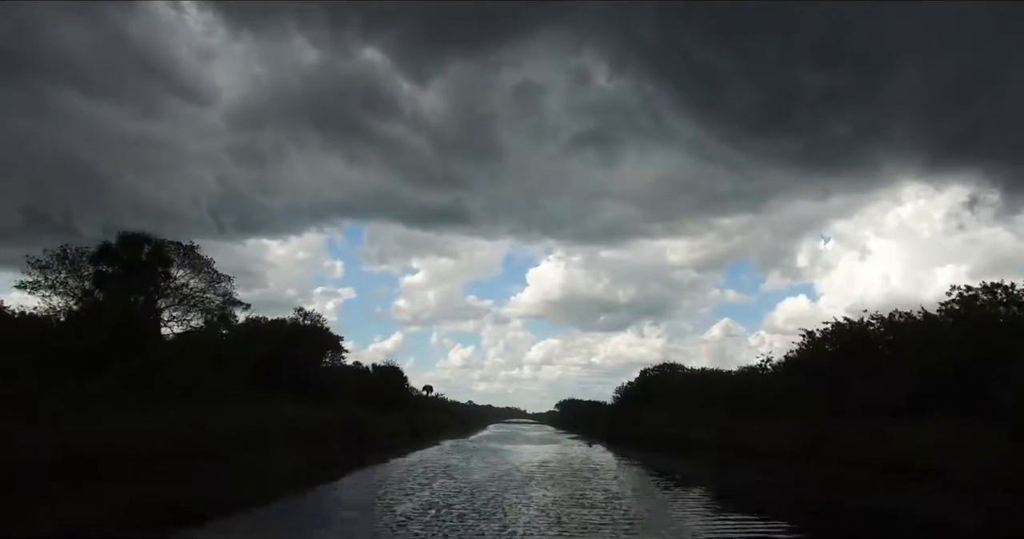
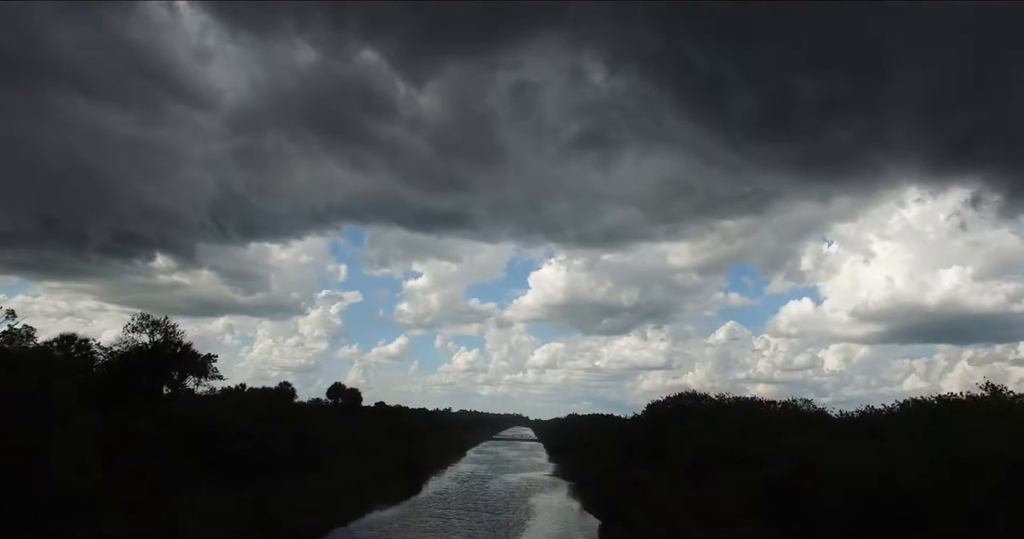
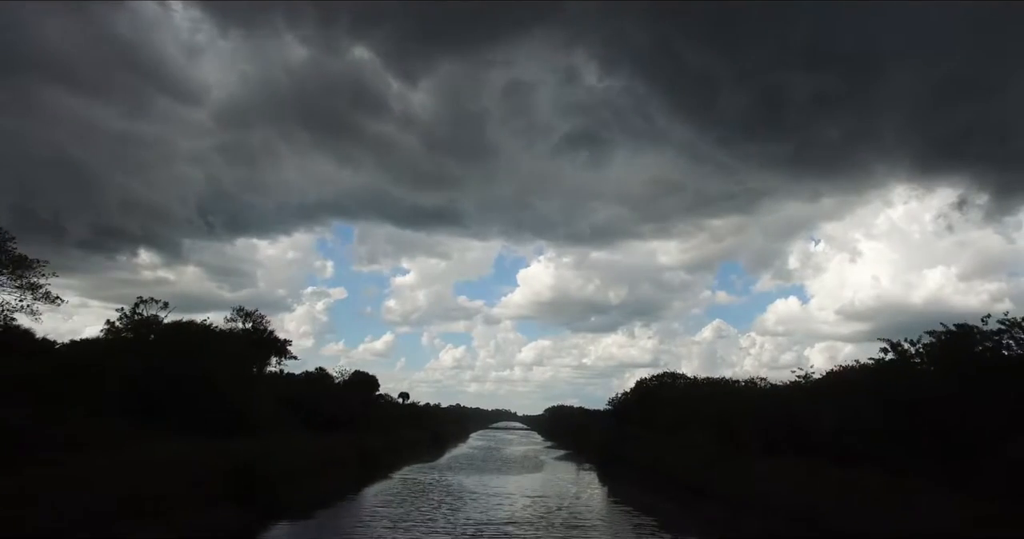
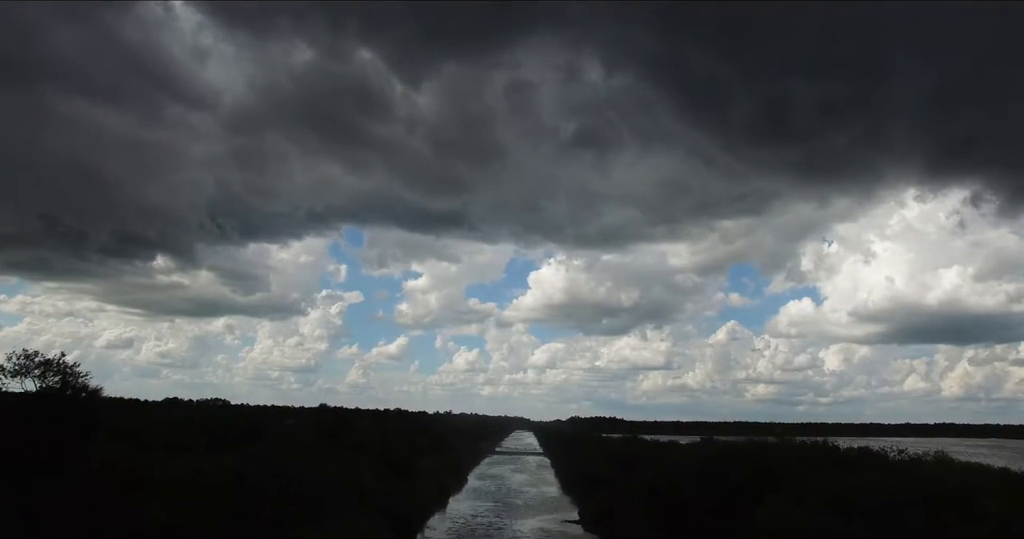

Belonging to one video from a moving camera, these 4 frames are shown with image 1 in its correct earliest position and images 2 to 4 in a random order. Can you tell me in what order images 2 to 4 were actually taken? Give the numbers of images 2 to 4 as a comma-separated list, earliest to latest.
3, 2, 4
